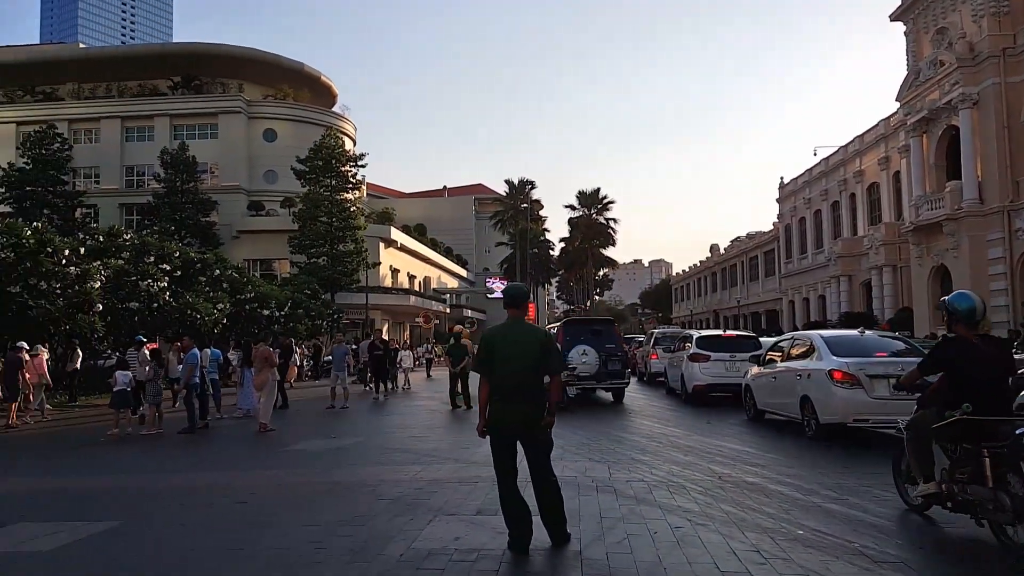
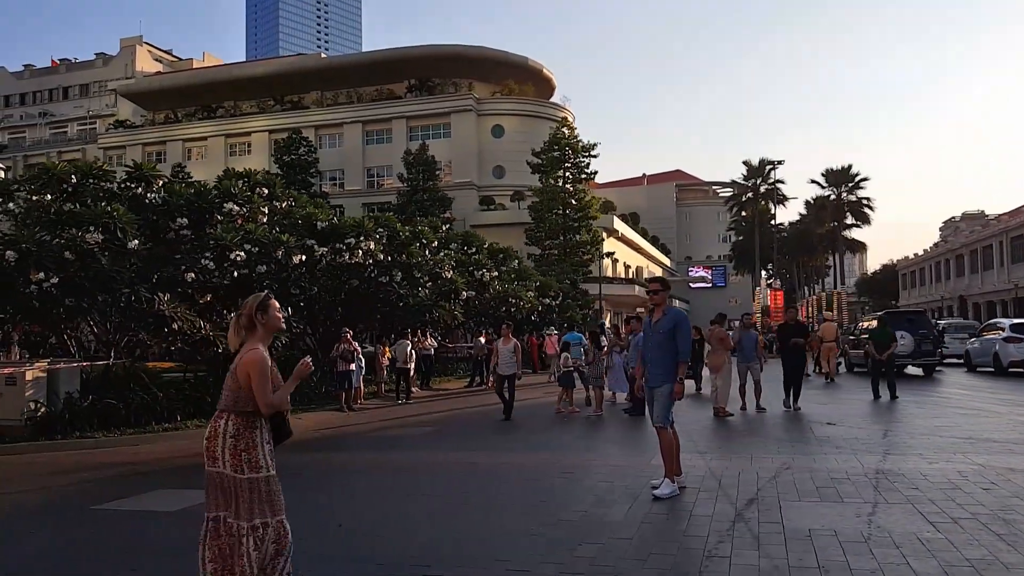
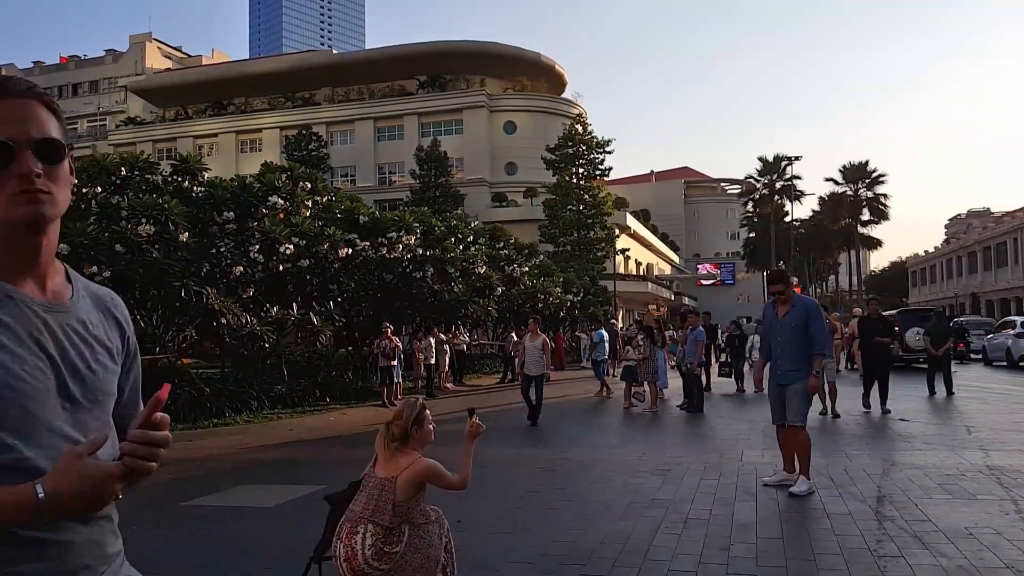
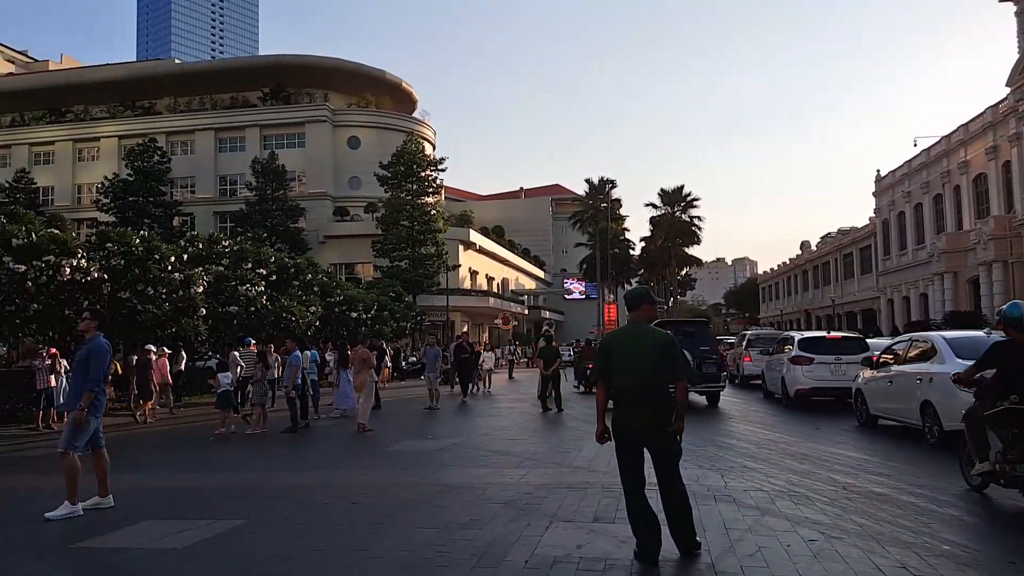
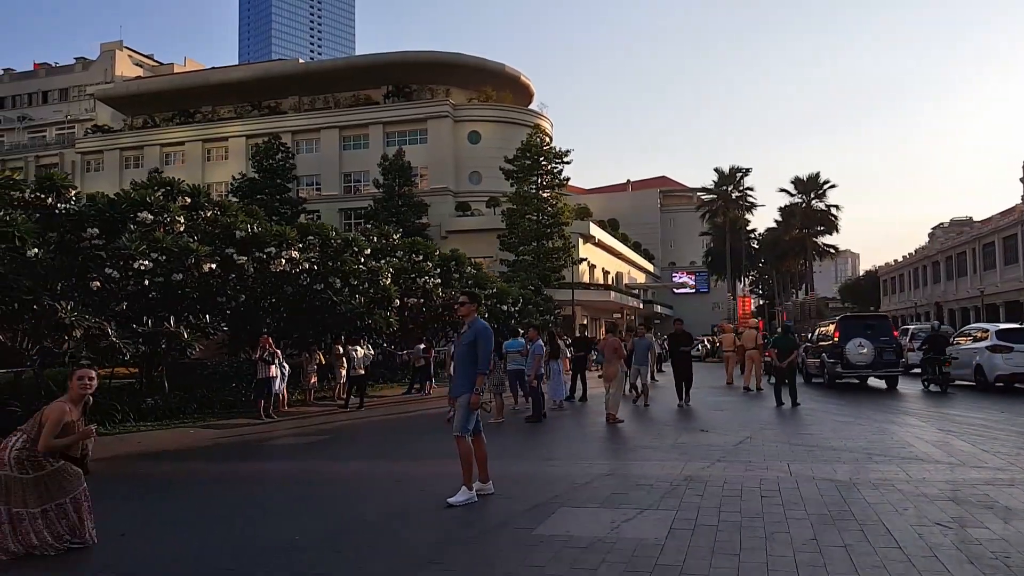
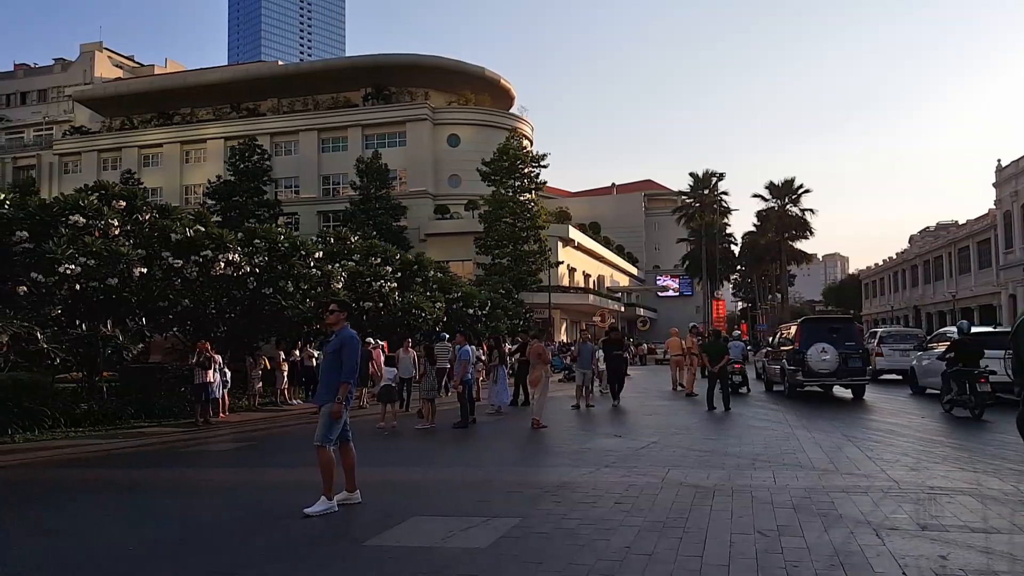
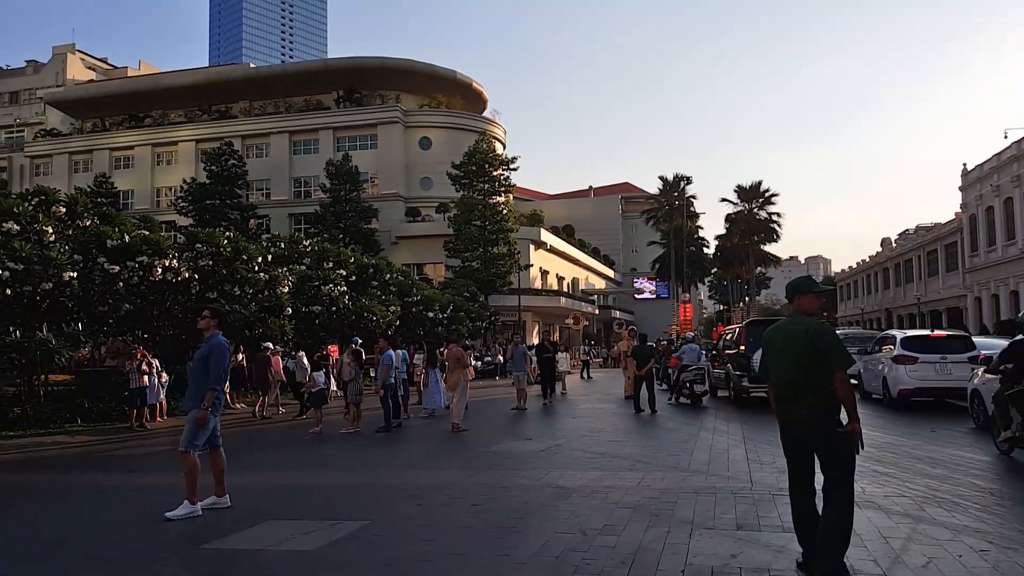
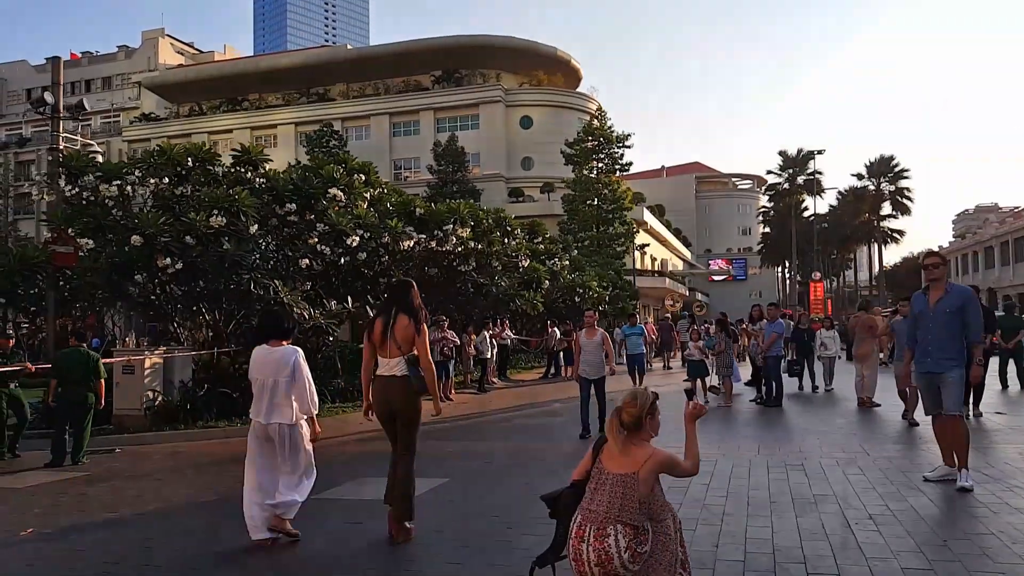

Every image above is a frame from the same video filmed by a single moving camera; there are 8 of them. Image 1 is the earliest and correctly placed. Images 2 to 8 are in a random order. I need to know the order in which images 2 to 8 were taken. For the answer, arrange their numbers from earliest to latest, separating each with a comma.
4, 7, 6, 5, 2, 3, 8
